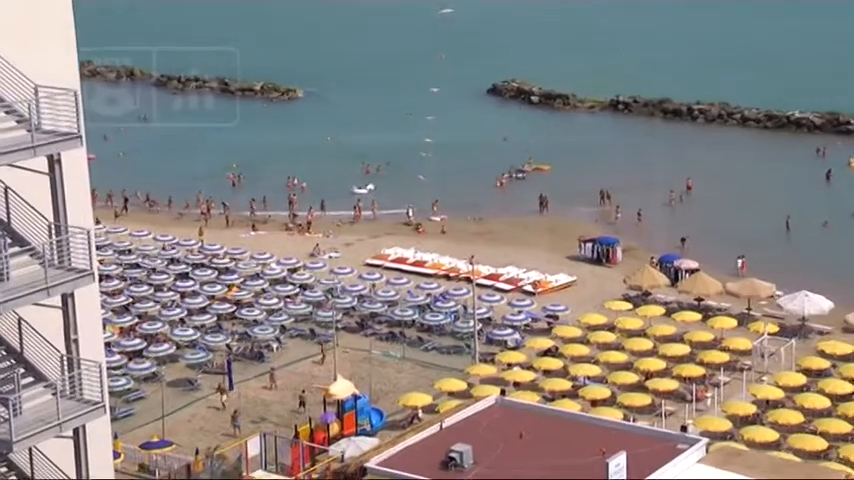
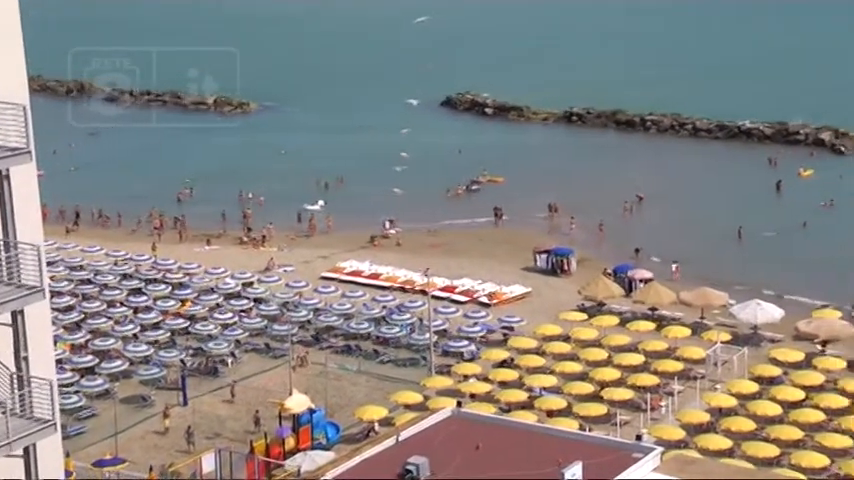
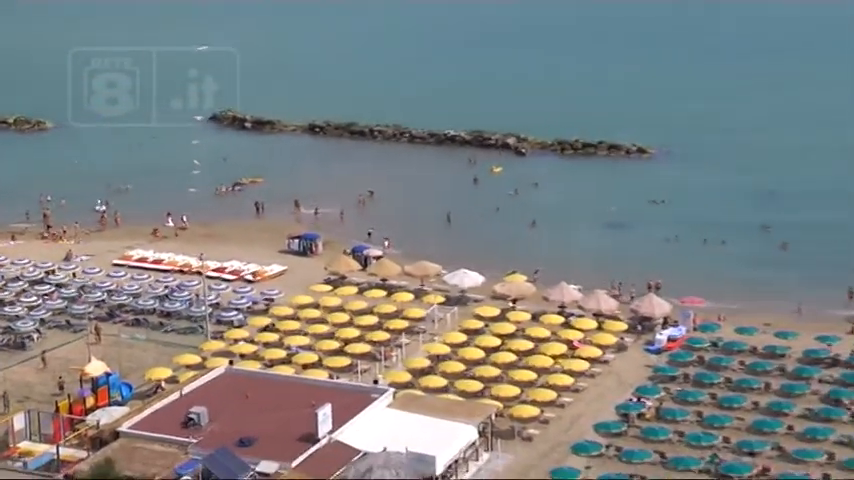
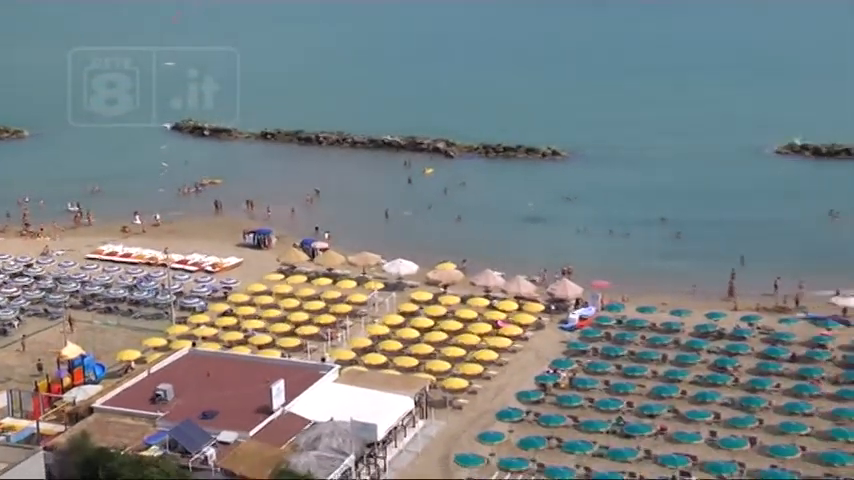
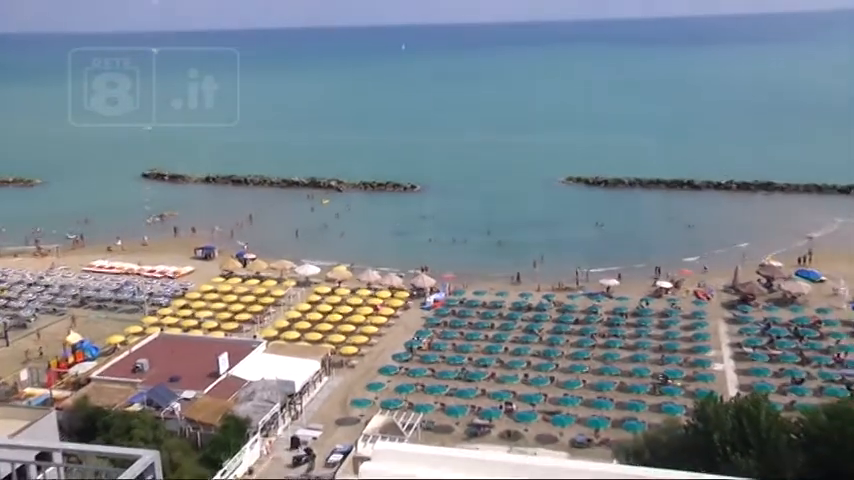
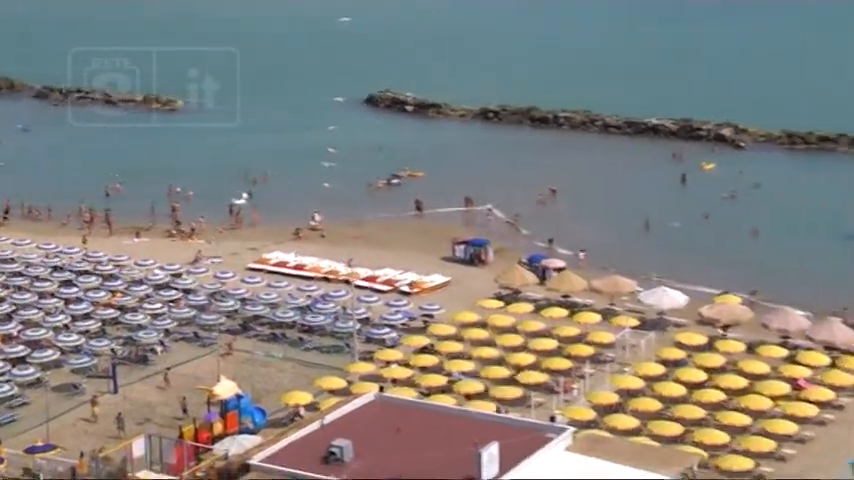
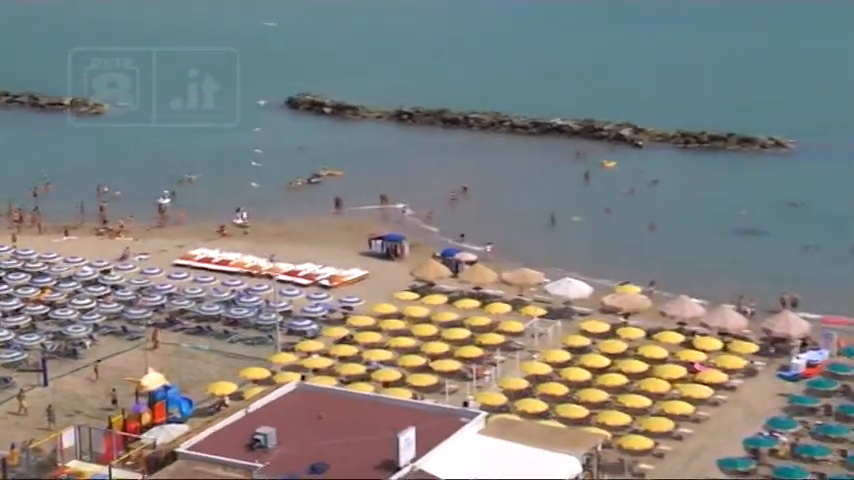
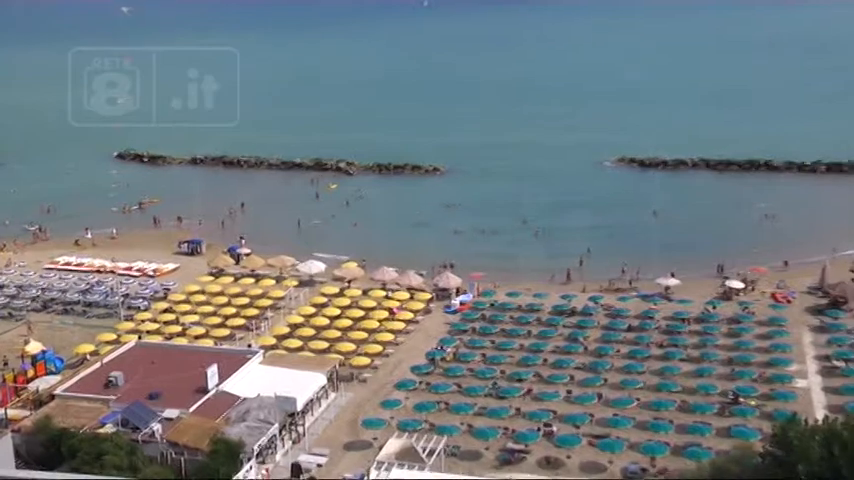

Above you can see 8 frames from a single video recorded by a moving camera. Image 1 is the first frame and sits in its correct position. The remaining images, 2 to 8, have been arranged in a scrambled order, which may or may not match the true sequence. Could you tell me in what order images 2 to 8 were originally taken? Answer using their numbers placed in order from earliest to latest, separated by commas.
2, 6, 7, 3, 4, 8, 5
